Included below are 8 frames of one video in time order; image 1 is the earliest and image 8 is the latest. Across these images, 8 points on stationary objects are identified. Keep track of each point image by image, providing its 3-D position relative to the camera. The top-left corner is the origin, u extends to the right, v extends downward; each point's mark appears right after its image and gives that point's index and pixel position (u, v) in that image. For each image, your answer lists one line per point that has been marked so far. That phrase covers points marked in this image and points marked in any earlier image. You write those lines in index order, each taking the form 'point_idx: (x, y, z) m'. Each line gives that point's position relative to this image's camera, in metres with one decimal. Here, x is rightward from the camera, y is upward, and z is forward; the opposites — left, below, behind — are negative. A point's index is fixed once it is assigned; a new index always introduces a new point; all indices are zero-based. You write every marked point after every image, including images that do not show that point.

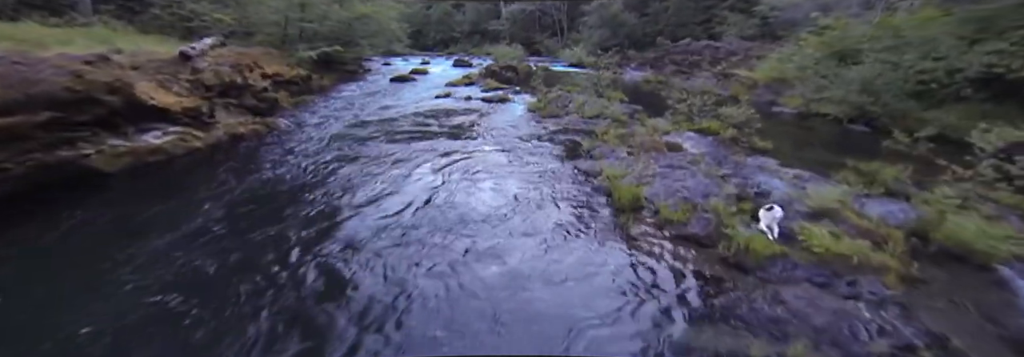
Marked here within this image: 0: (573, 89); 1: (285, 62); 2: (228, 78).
0: (+2.5, +3.3, +13.8) m
1: (-9.8, +5.2, +16.3) m
2: (-8.1, +2.9, +10.7) m
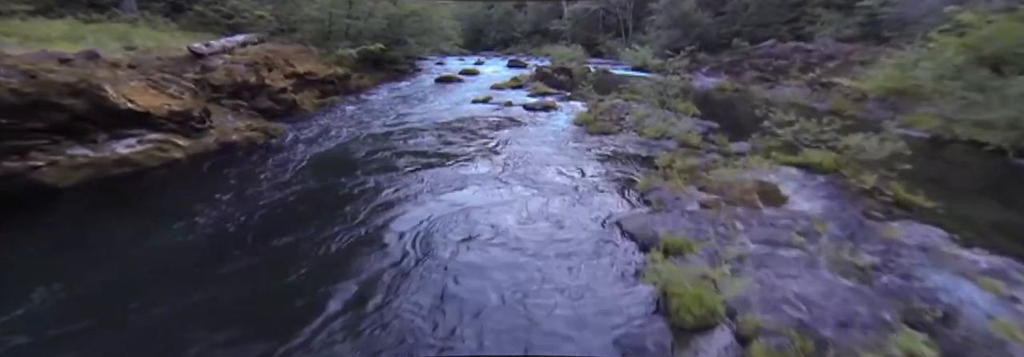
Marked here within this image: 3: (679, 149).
0: (+3.7, +2.4, +11.4) m
1: (-7.9, +5.1, +15.7) m
2: (-7.1, +2.6, +9.9) m
3: (+2.9, +0.5, +6.6) m
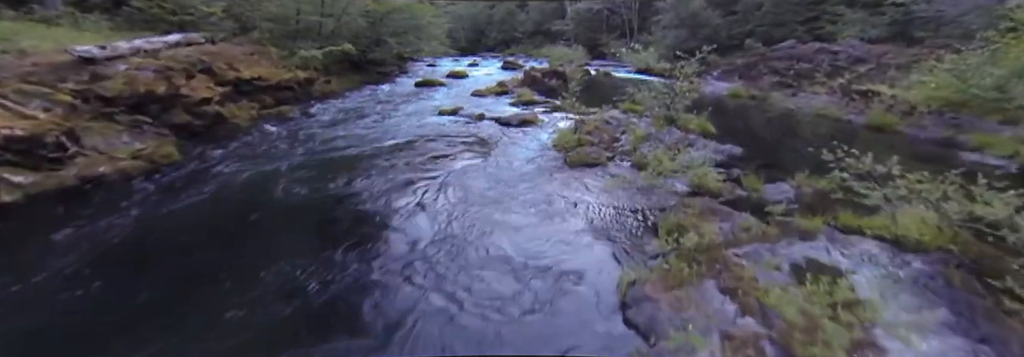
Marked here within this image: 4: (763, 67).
0: (+3.1, +1.7, +9.4) m
1: (-8.5, +4.4, +13.8) m
2: (-7.8, +1.9, +8.0) m
3: (+2.1, -0.2, +4.7) m
4: (+11.6, +5.2, +17.4) m
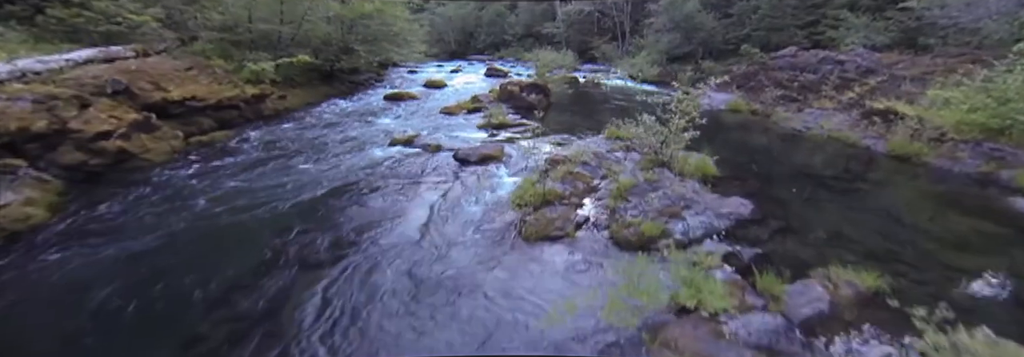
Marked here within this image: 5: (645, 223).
0: (+2.3, +0.8, +8.0) m
1: (-9.3, +3.4, +12.3) m
2: (-8.6, +1.0, +6.5) m
3: (+1.4, -1.1, +3.3) m
4: (+10.7, +4.4, +16.1) m
5: (+1.6, -0.5, +4.6) m
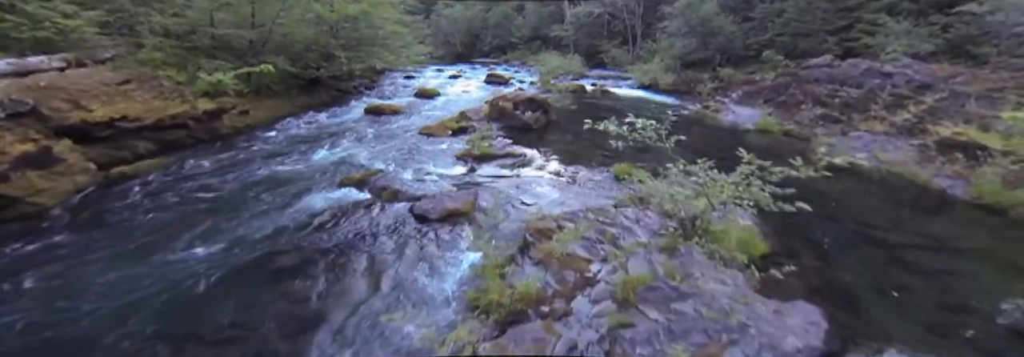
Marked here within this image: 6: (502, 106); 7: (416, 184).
0: (+1.9, -0.2, +6.2) m
1: (-9.6, +2.6, +10.7) m
2: (-9.0, +0.2, +4.9) m
3: (+0.9, -2.1, +1.4) m
4: (+10.6, +3.3, +14.0) m
5: (+1.1, -1.4, +2.8) m
6: (-0.3, +2.1, +11.0) m
7: (-1.6, -0.1, +6.7) m
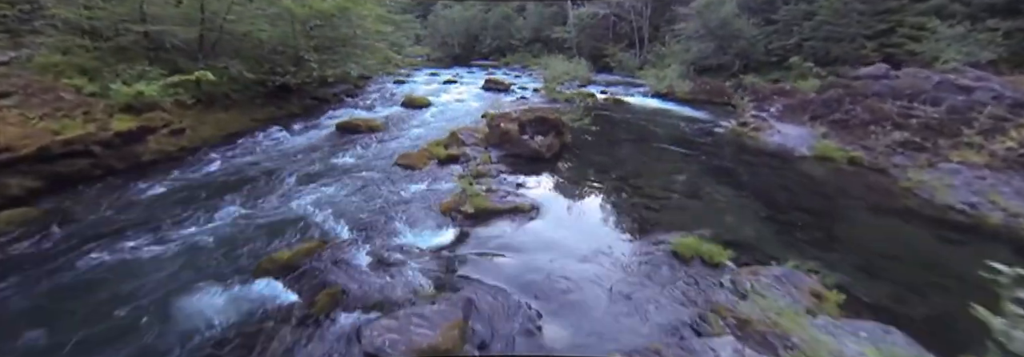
0: (+2.0, -1.1, +3.9) m
1: (-9.5, +1.7, +8.3) m
2: (-8.8, -0.7, +2.5) m
3: (+1.1, -3.0, -0.9) m
4: (+10.7, +2.2, +11.8) m
5: (+1.3, -2.4, +0.4) m
6: (-0.2, +1.2, +8.7) m
7: (-1.5, -1.0, +4.4) m
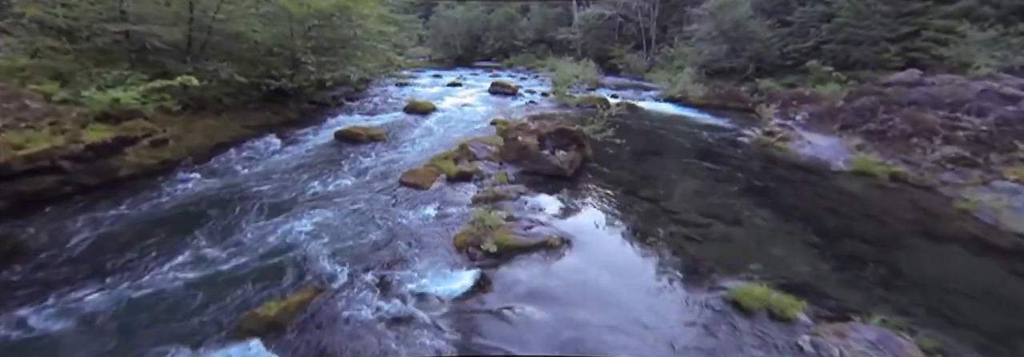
0: (+2.4, -1.5, +3.1) m
1: (-9.1, +1.4, +7.5) m
2: (-8.5, -1.1, +1.7) m
3: (+1.4, -3.4, -1.7) m
4: (+11.0, +1.8, +11.0) m
5: (+1.6, -2.8, -0.4) m
6: (+0.2, +0.8, +7.9) m
7: (-1.1, -1.4, +3.6) m
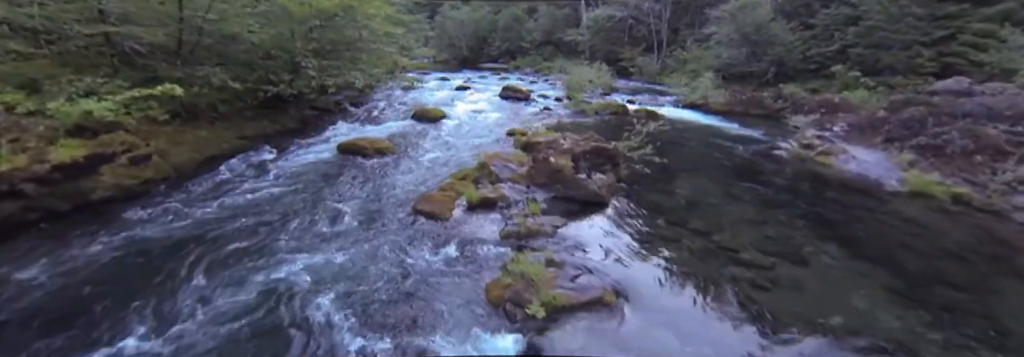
0: (+2.9, -2.0, +2.1) m
1: (-8.6, +1.0, +6.6) m
2: (-8.0, -1.4, +0.8) m
3: (+1.9, -3.9, -2.6) m
4: (+11.5, +1.3, +10.1) m
5: (+2.1, -3.2, -1.3) m
6: (+0.7, +0.4, +6.9) m
7: (-0.7, -1.8, +2.6) m
